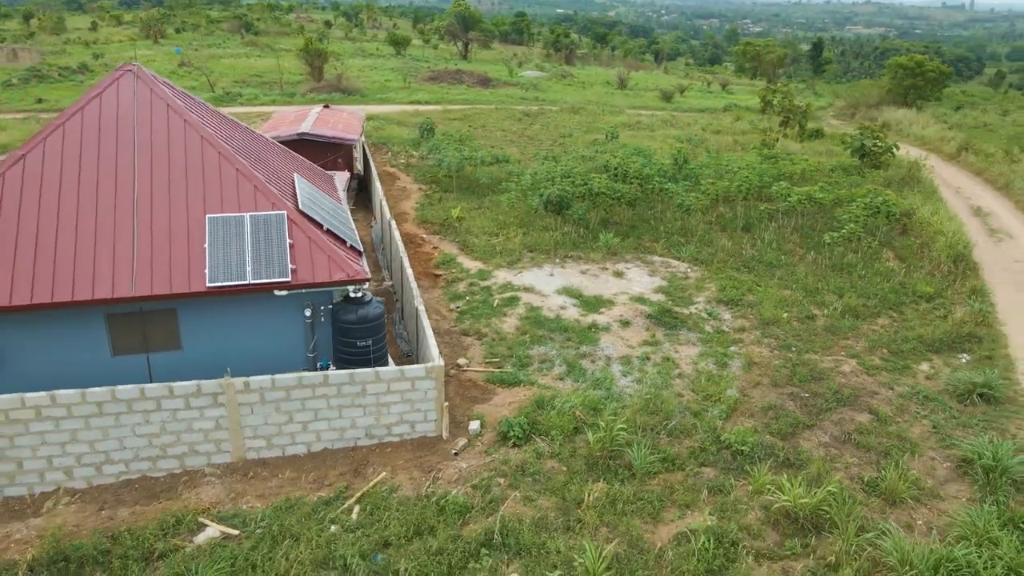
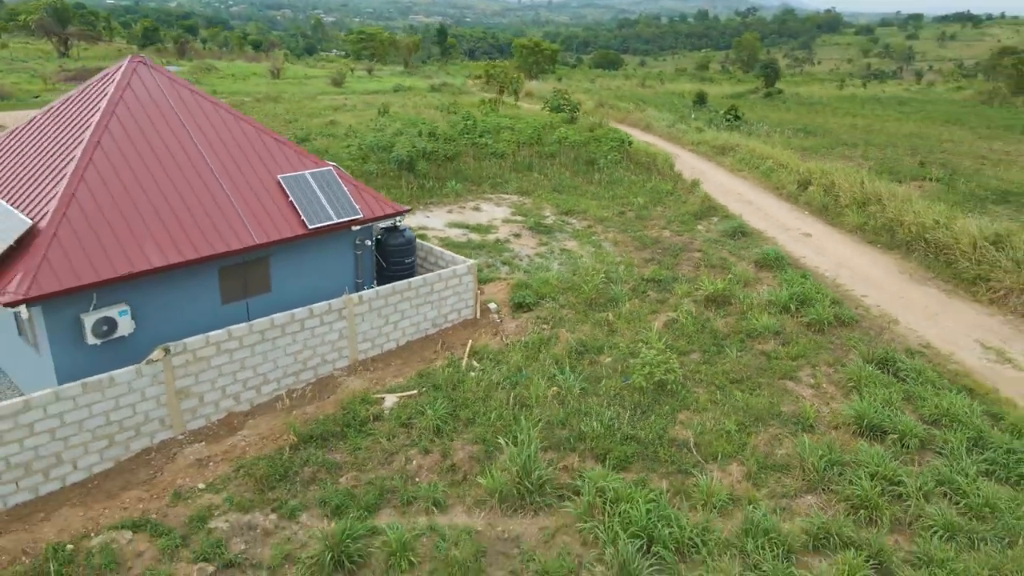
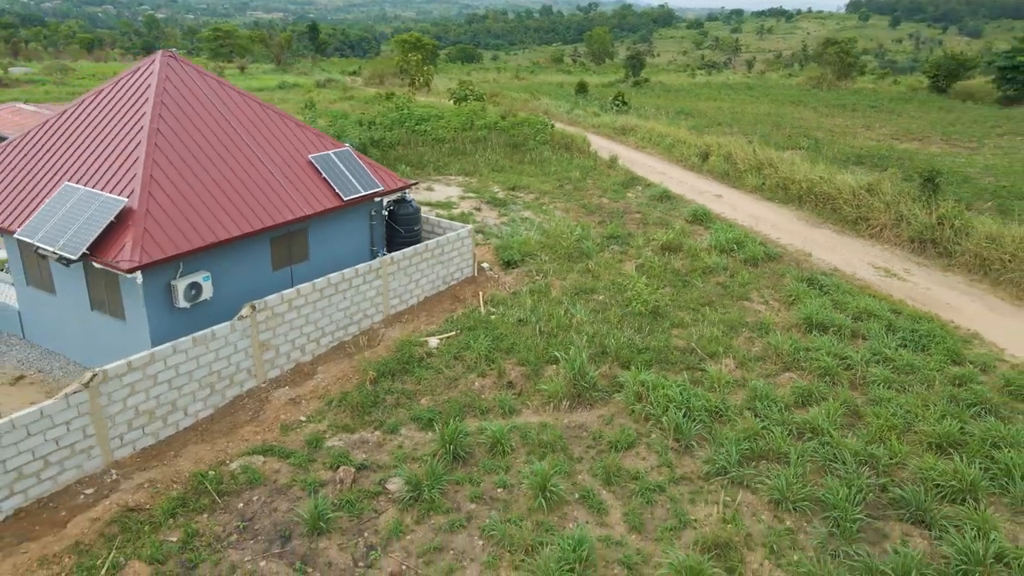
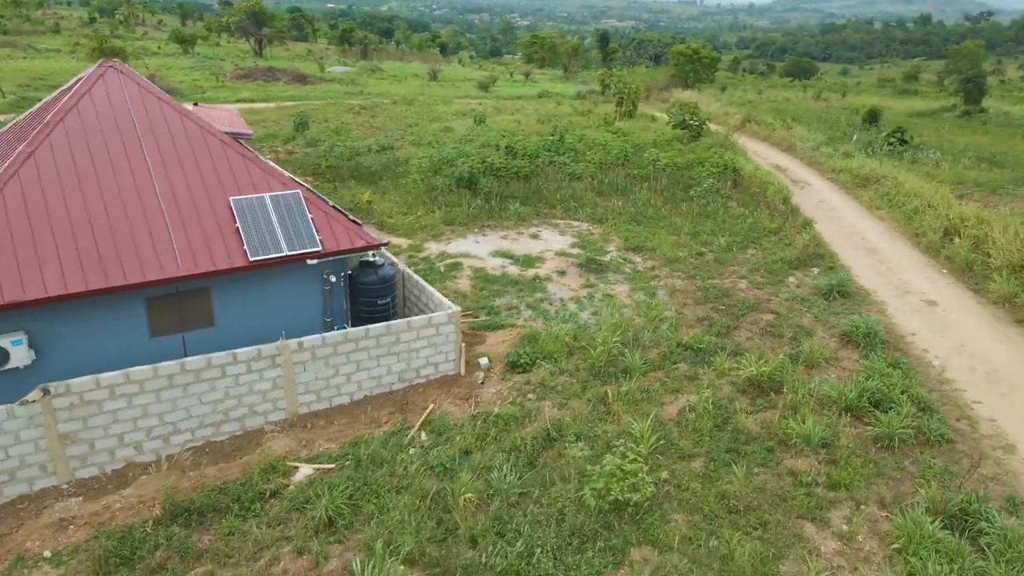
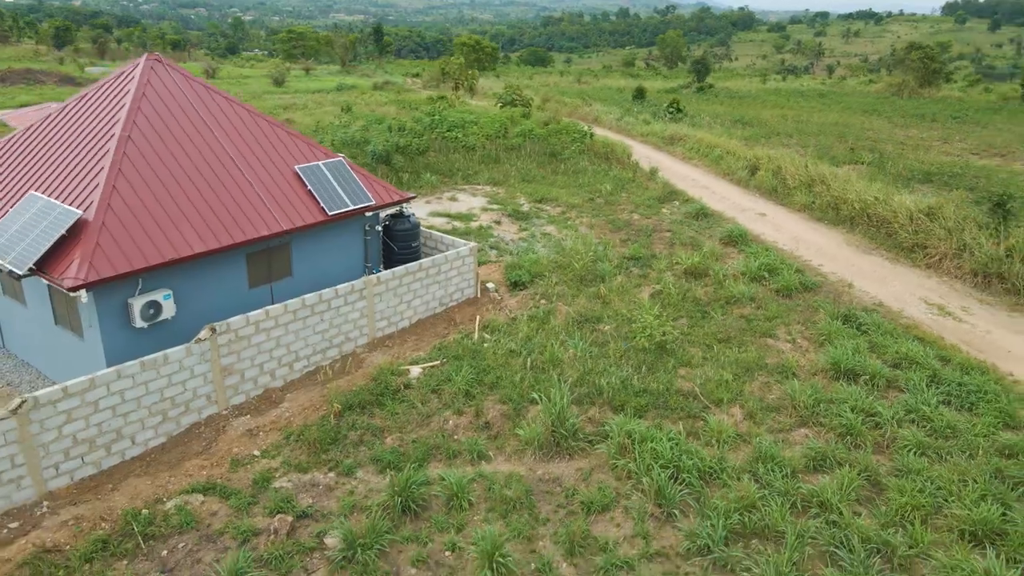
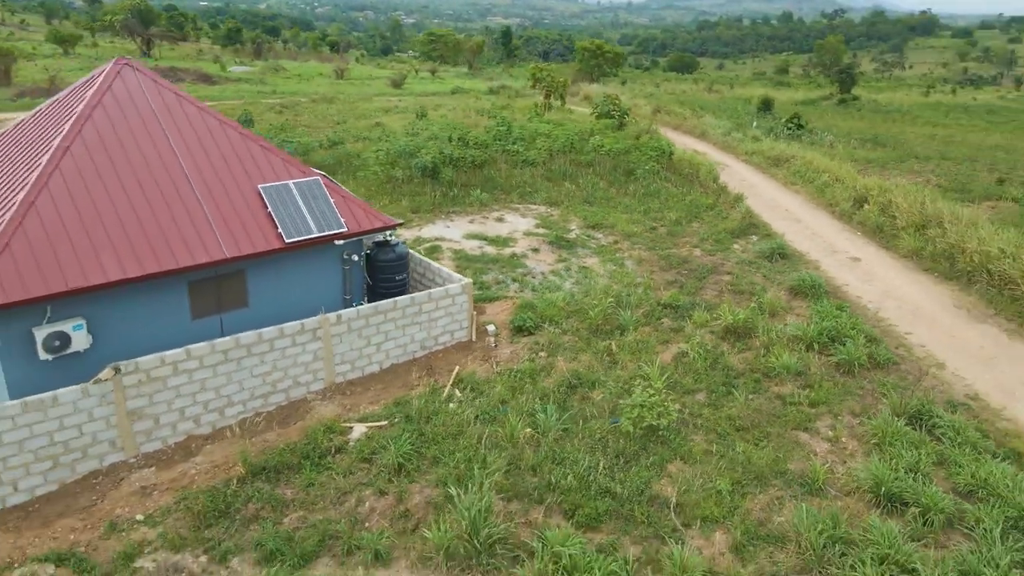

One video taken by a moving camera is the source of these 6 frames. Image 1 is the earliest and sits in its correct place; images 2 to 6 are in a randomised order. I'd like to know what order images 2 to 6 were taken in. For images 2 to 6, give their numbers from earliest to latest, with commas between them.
4, 6, 2, 5, 3
